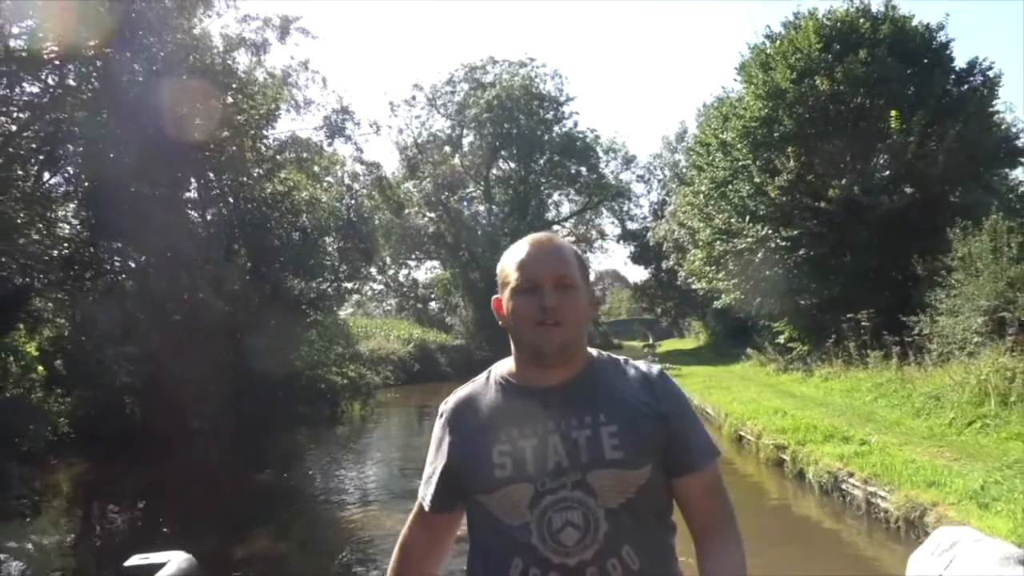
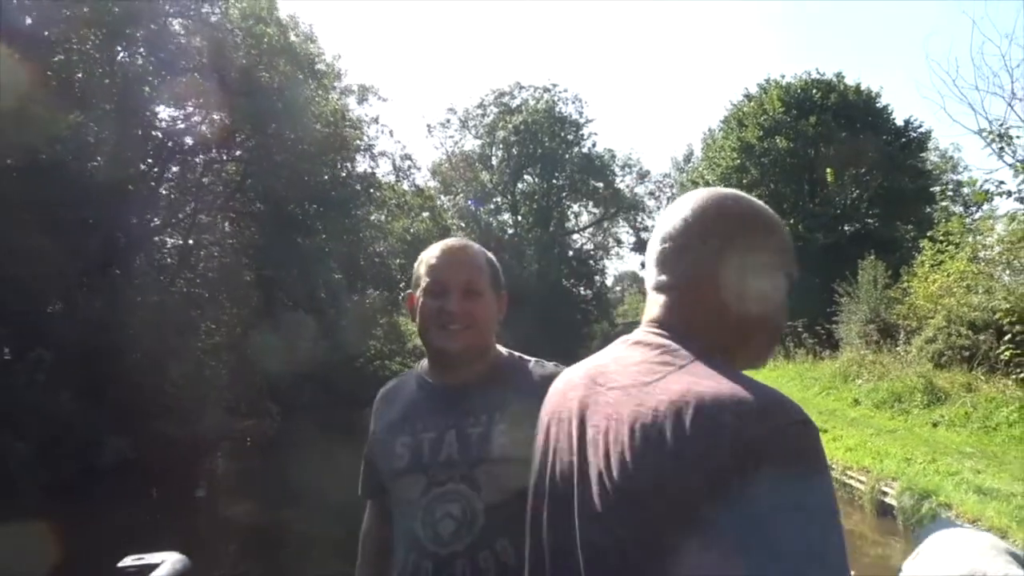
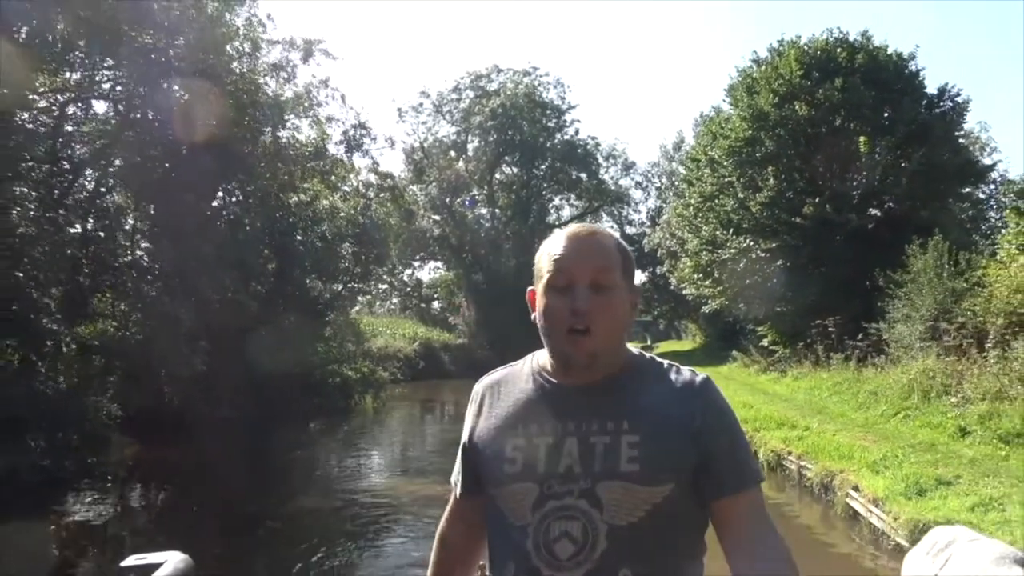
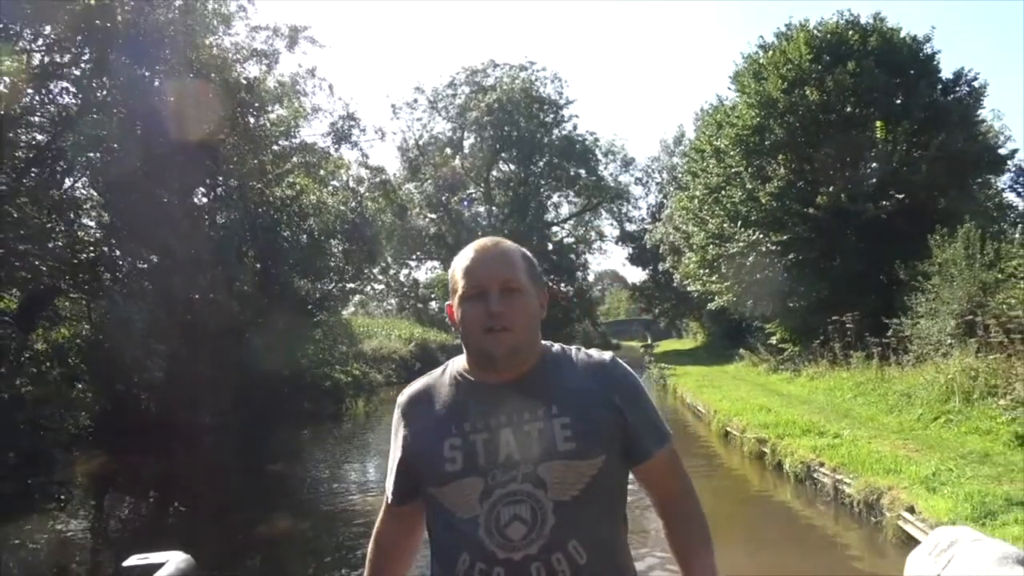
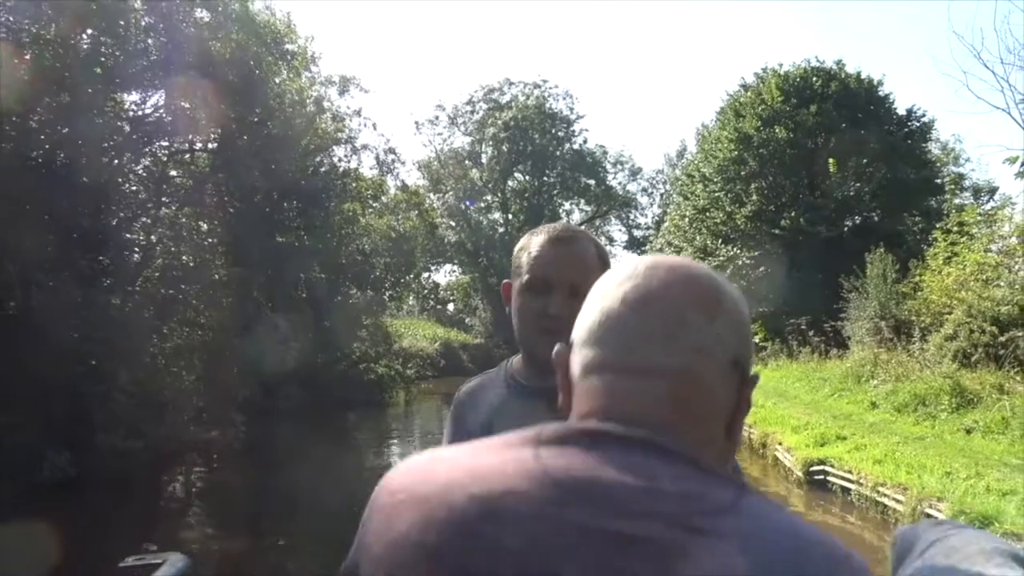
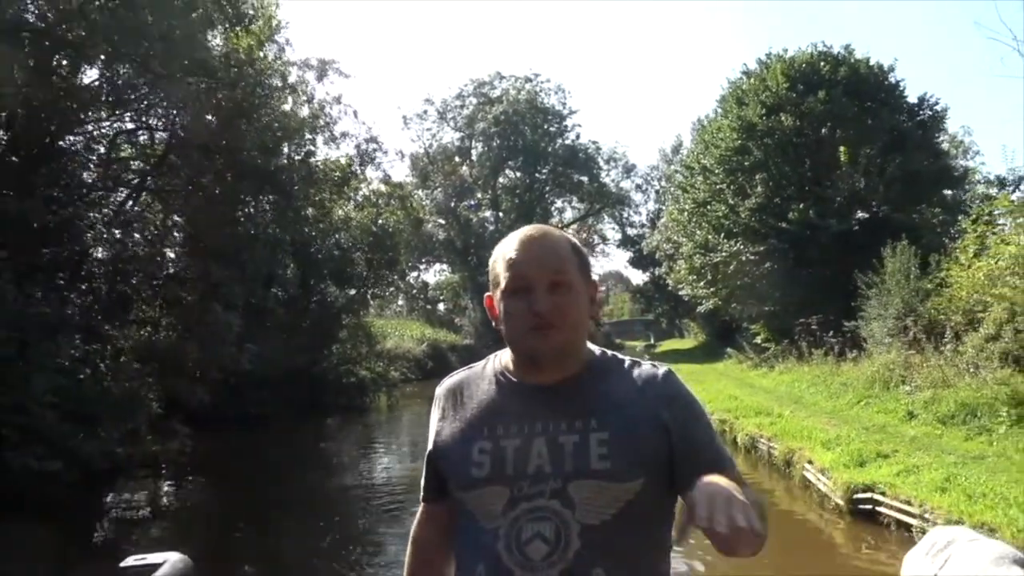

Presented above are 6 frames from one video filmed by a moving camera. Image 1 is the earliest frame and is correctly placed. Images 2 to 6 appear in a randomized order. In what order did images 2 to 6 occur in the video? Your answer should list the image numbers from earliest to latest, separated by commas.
4, 3, 6, 5, 2
